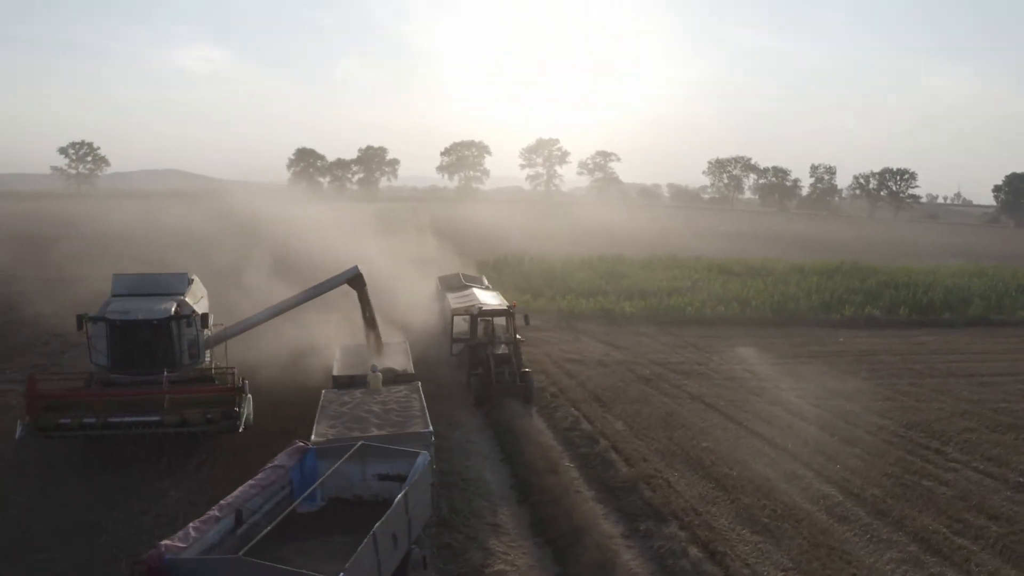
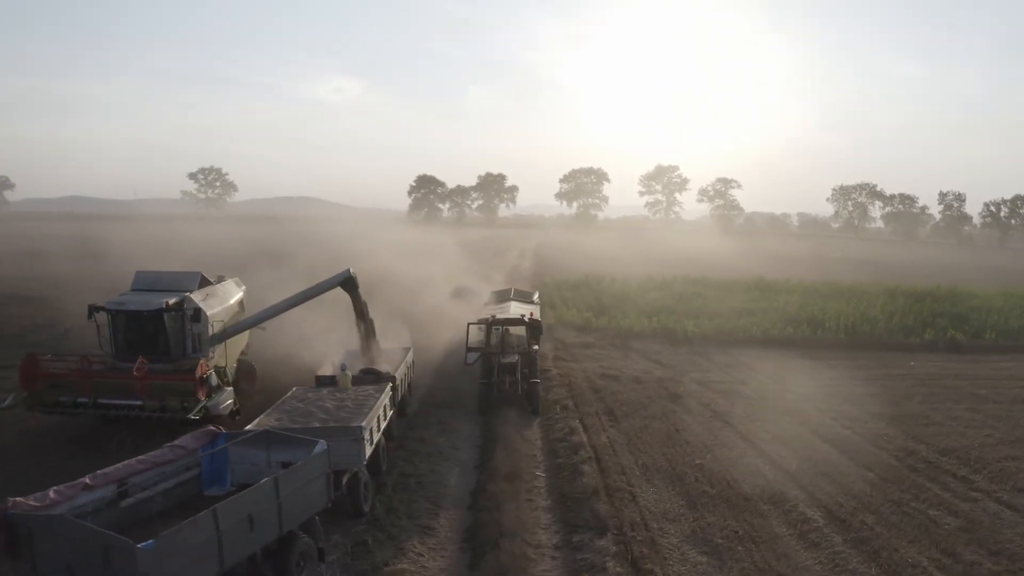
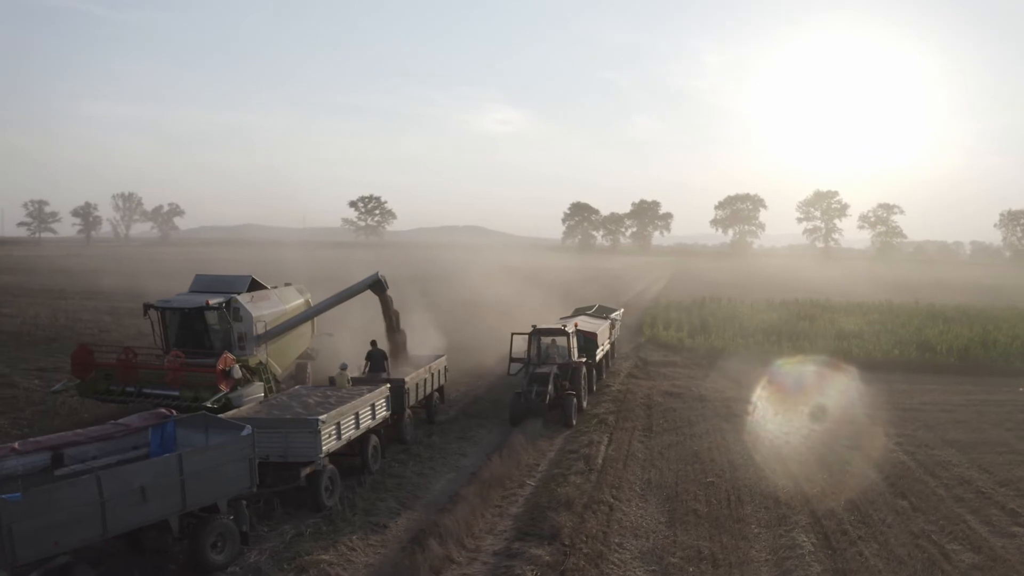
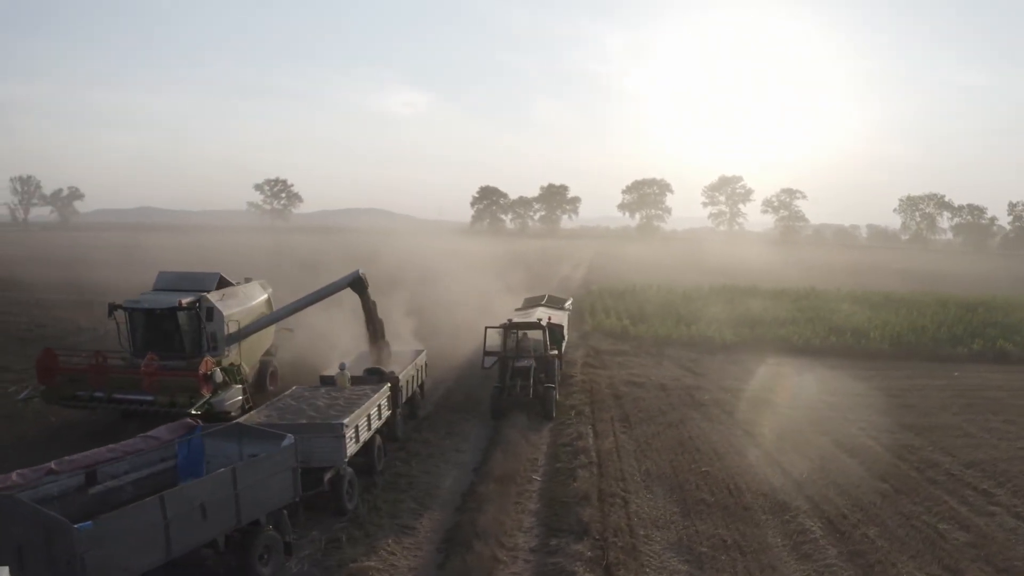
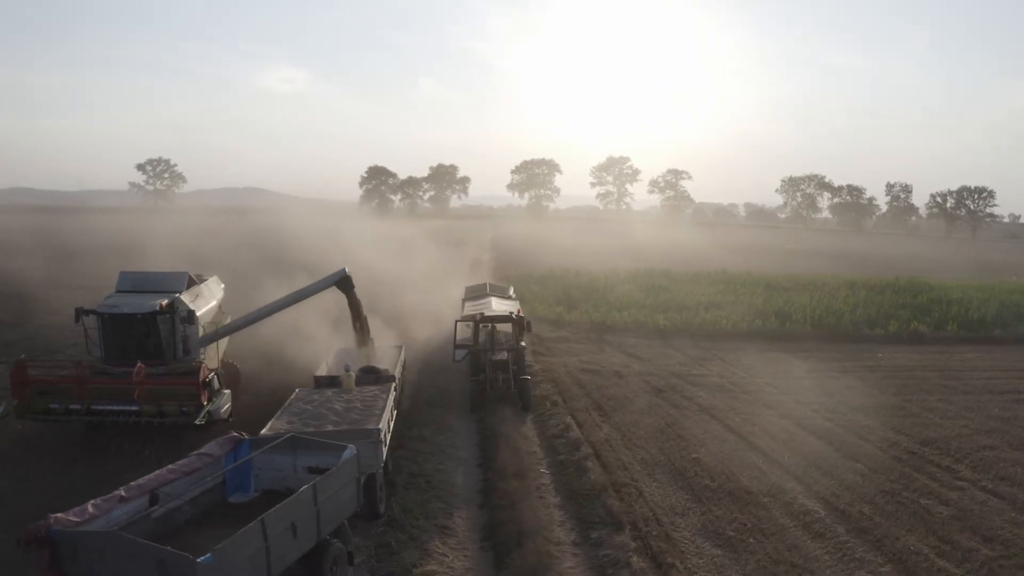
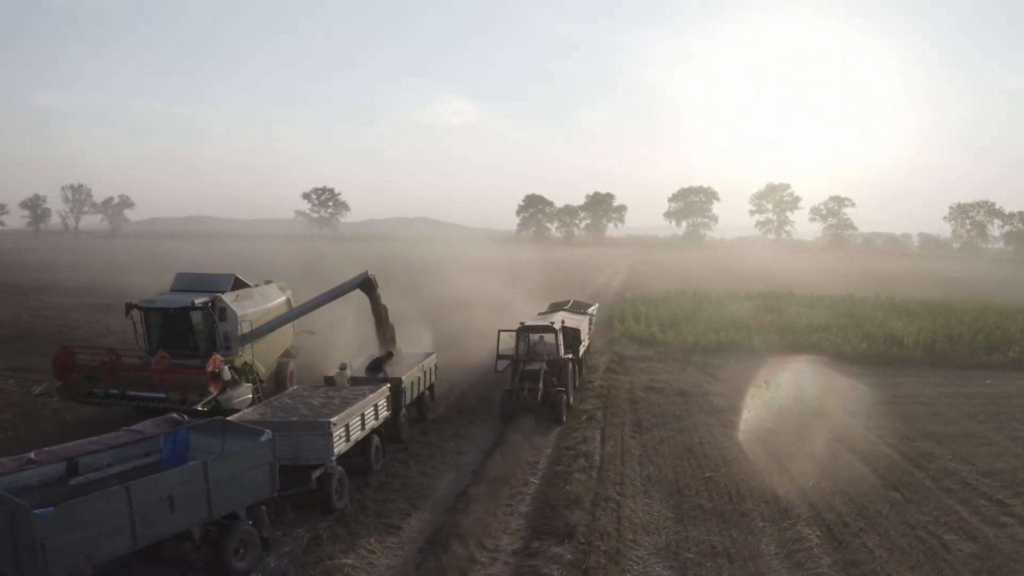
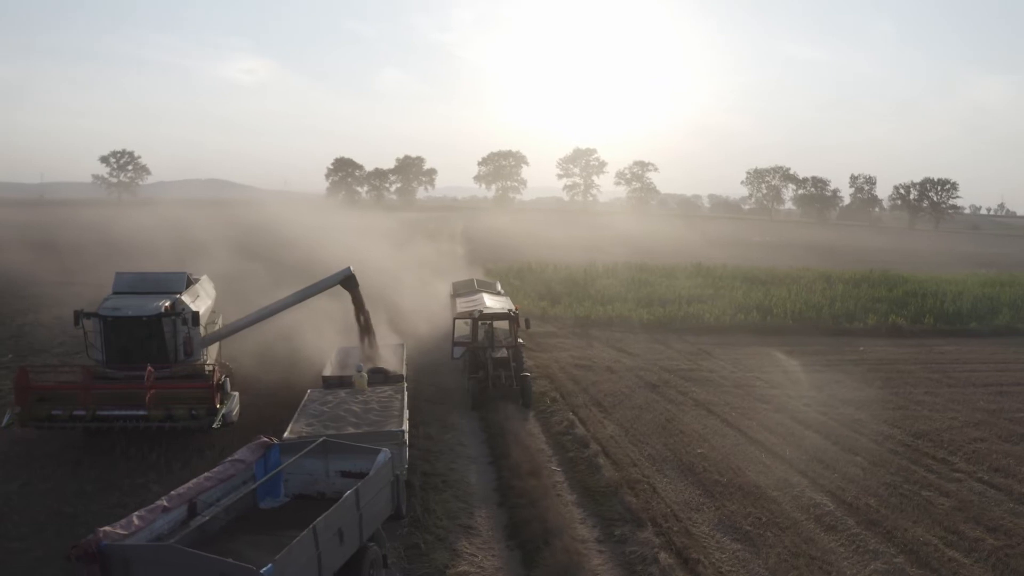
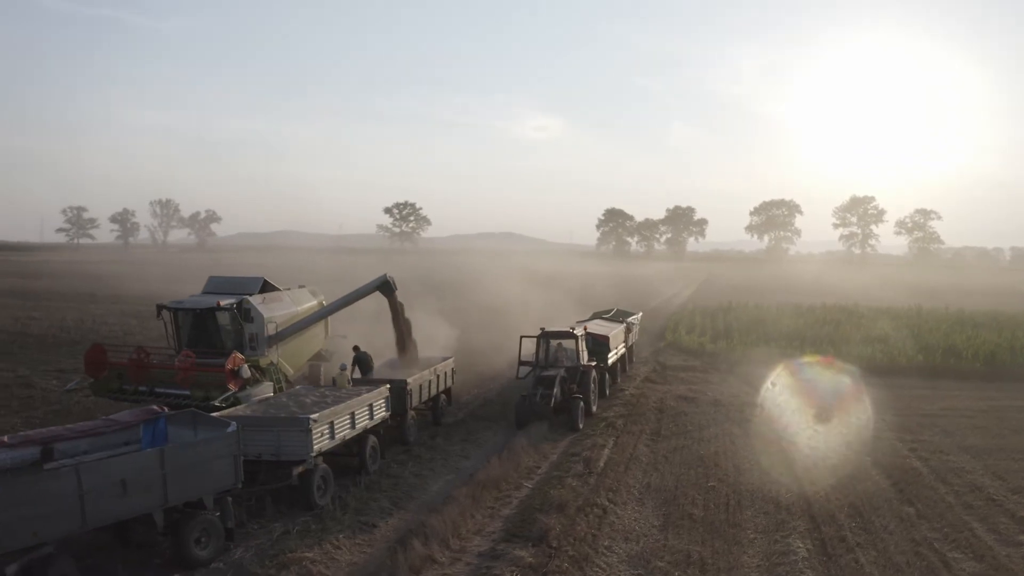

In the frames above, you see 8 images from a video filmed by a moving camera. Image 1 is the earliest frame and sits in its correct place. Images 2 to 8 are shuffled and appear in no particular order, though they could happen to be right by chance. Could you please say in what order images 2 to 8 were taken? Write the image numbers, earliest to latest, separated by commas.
7, 5, 2, 4, 6, 3, 8
